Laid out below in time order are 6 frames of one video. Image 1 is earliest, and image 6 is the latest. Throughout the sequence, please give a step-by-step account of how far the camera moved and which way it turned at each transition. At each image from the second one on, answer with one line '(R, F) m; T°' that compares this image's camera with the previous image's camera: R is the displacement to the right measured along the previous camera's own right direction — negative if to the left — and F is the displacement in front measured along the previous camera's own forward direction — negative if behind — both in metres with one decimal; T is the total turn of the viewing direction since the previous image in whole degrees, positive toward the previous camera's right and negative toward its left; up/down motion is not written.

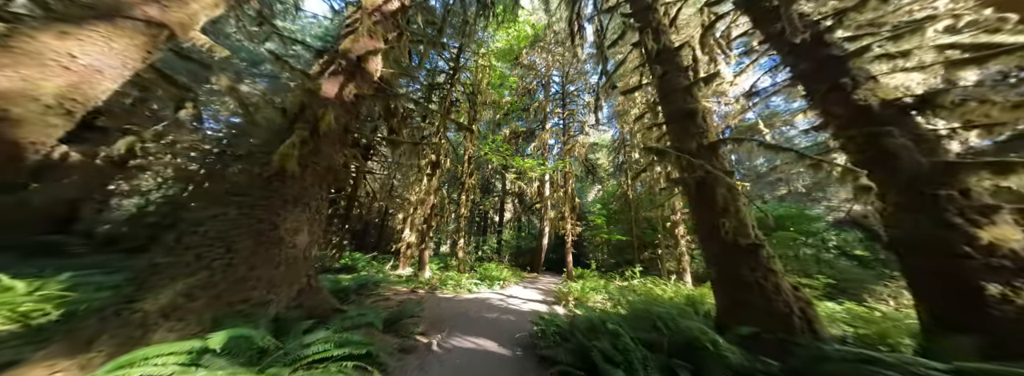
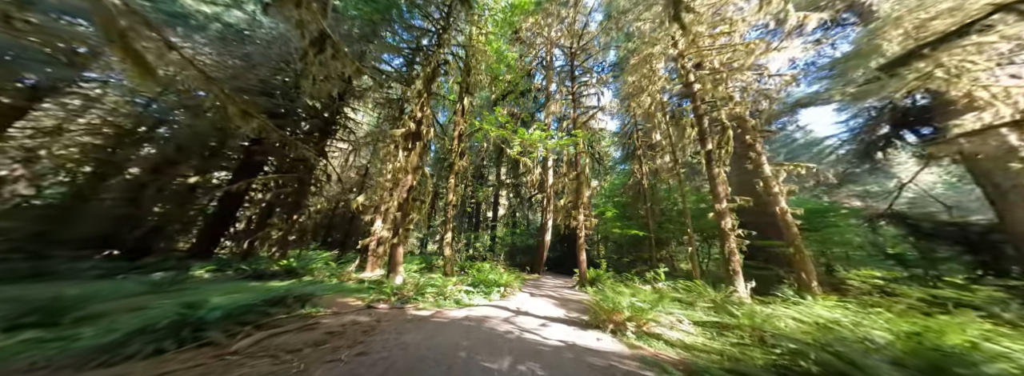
(-0.2, +1.5) m; +2°
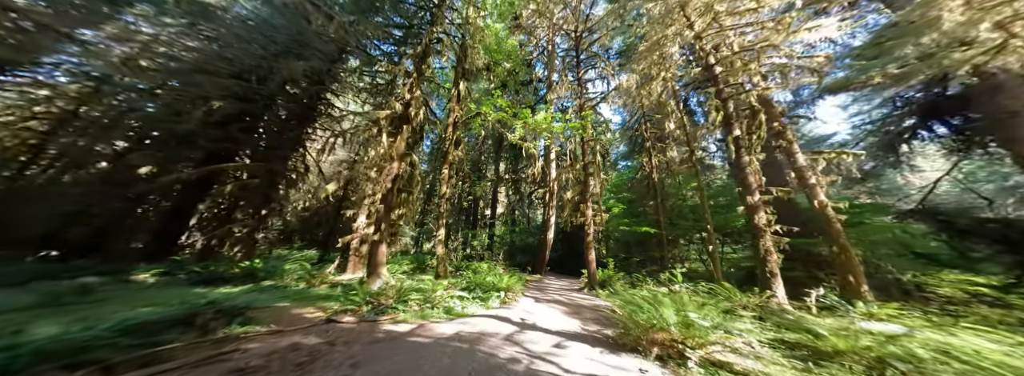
(0.0, +0.7) m; 0°
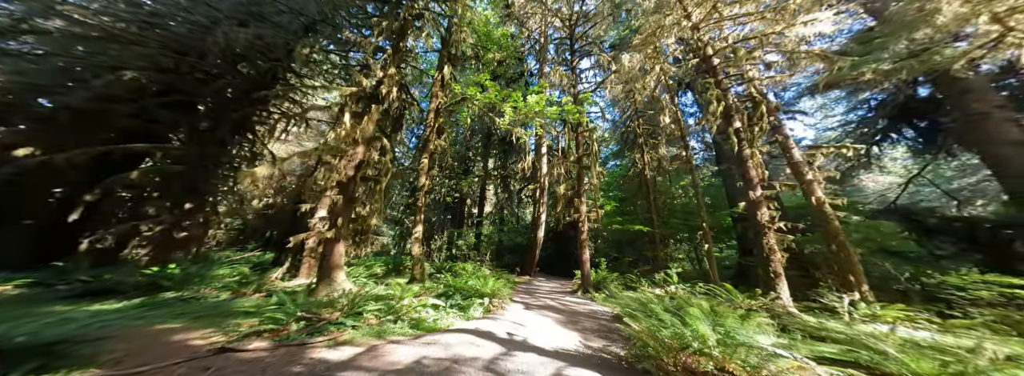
(0.0, +0.6) m; +3°
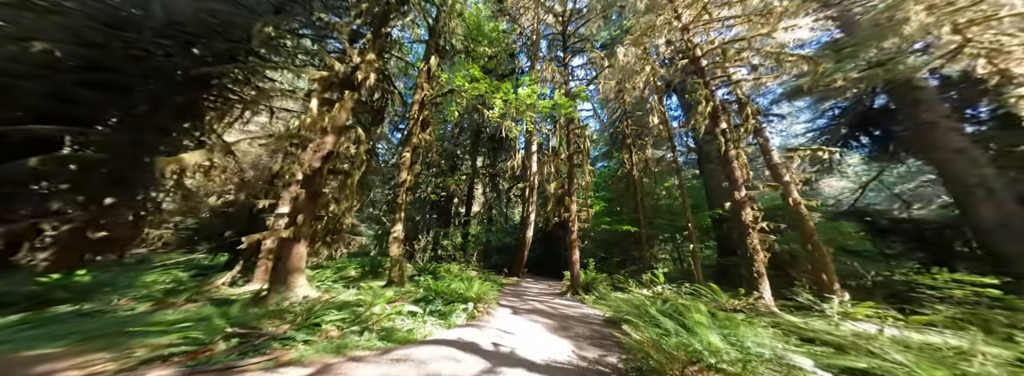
(0.0, +0.2) m; +3°
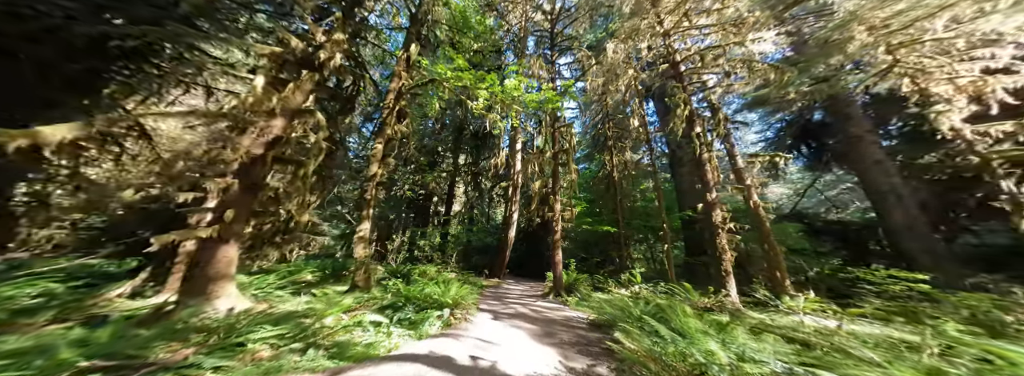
(0.0, +0.2) m; +5°
